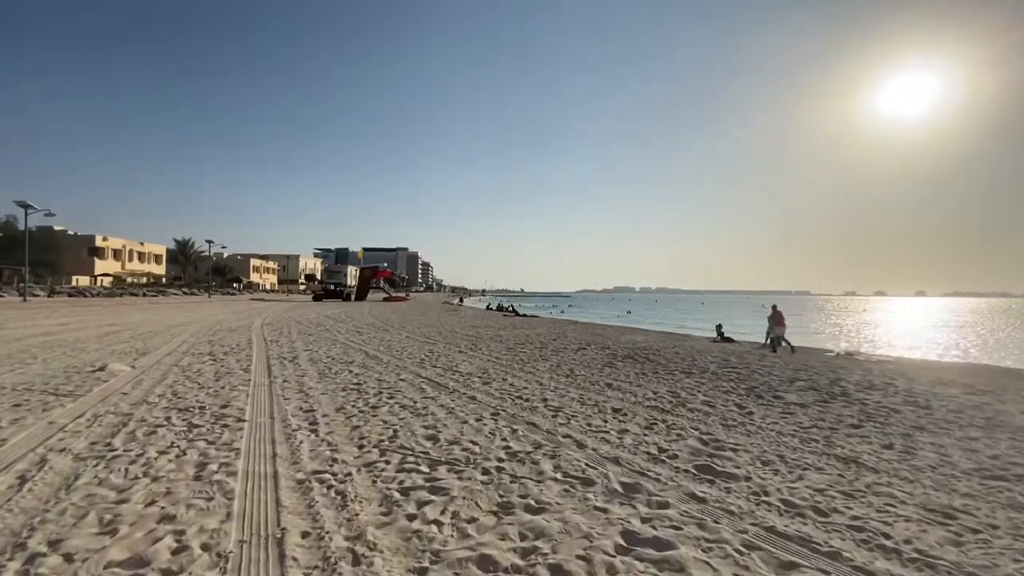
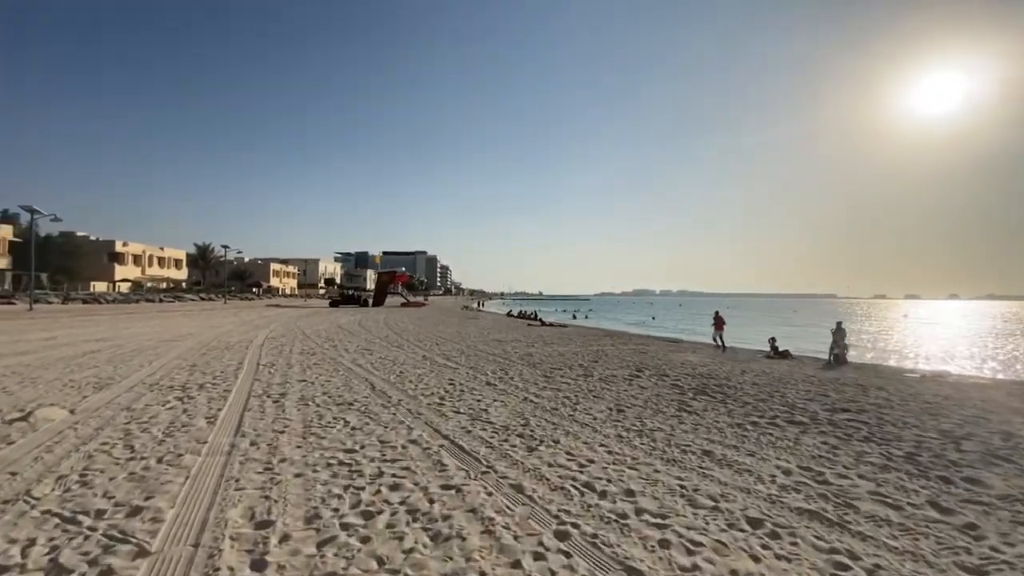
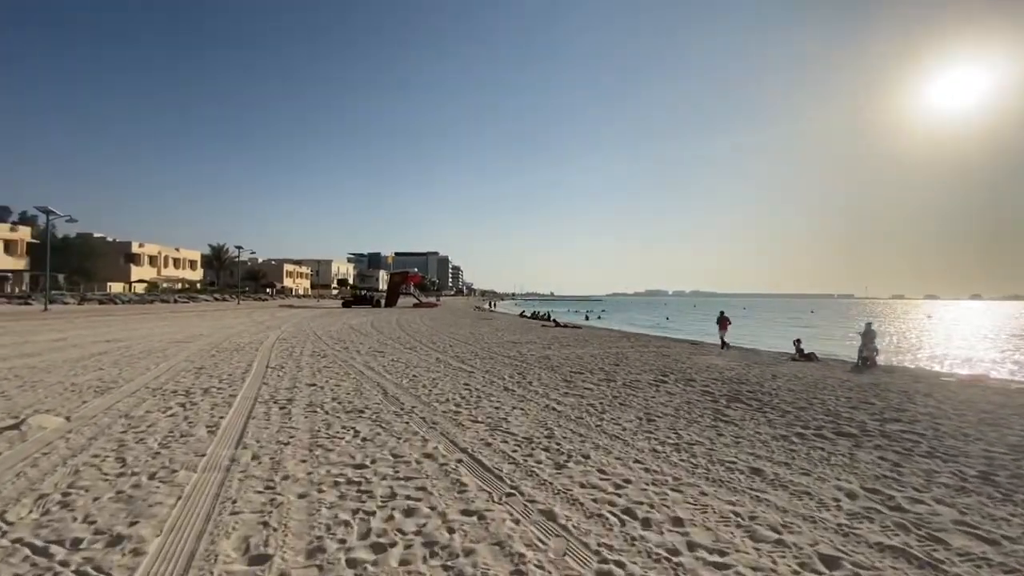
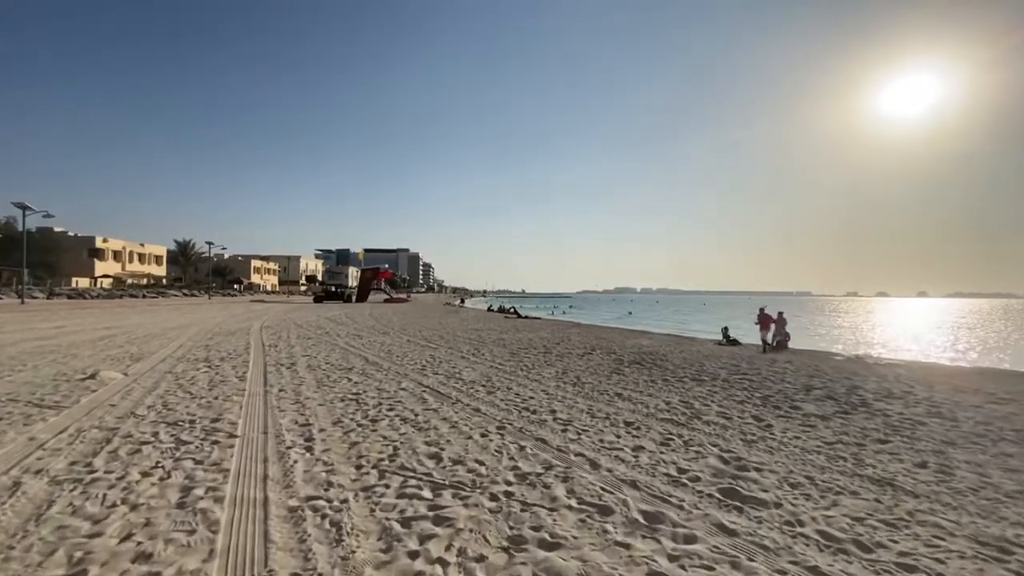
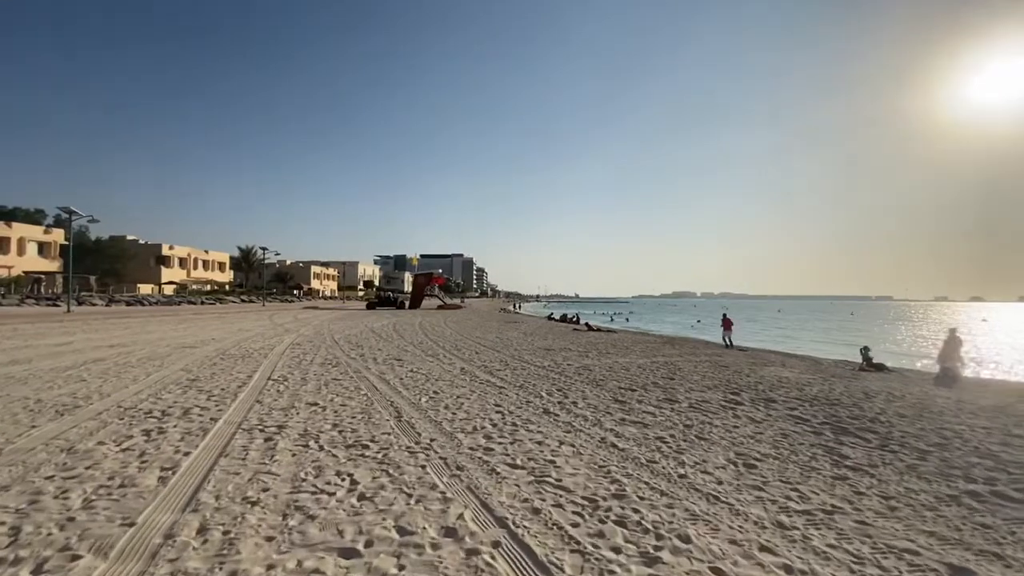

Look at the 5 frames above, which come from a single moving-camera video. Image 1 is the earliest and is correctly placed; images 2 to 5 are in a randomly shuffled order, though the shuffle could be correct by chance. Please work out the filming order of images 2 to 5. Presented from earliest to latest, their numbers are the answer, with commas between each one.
4, 2, 3, 5
